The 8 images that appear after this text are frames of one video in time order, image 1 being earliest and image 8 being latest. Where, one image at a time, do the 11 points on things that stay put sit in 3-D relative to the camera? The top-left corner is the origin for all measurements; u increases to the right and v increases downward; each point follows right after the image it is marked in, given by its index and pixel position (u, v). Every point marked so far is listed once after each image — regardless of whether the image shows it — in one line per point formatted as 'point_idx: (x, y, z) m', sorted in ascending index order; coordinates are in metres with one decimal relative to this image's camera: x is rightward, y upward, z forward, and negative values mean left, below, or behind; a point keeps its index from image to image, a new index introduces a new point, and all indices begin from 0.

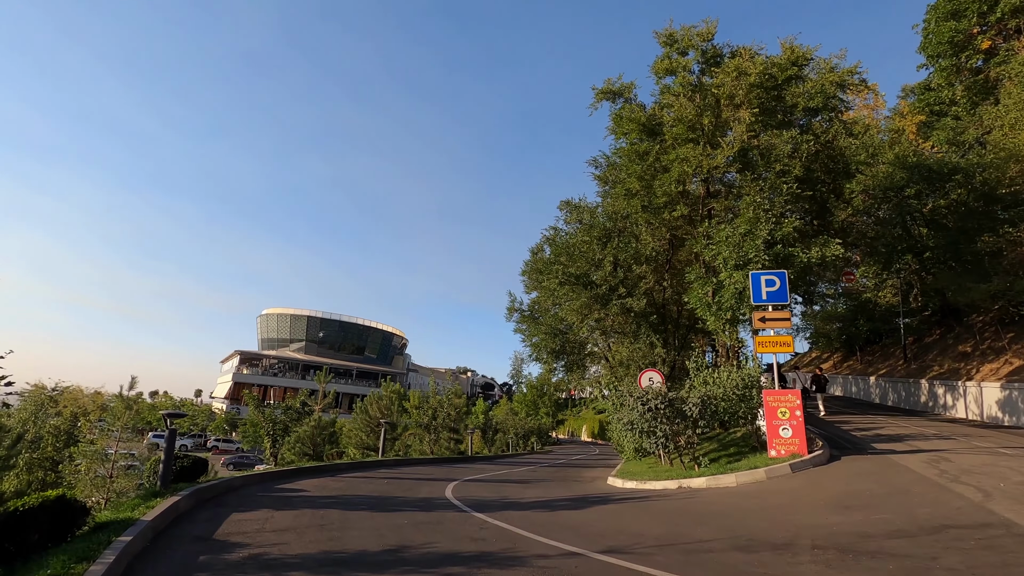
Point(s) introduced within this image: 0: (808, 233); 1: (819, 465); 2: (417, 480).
0: (+9.3, +1.7, +16.7) m
1: (+6.1, -3.5, +10.7) m
2: (-2.3, -4.7, +13.0) m
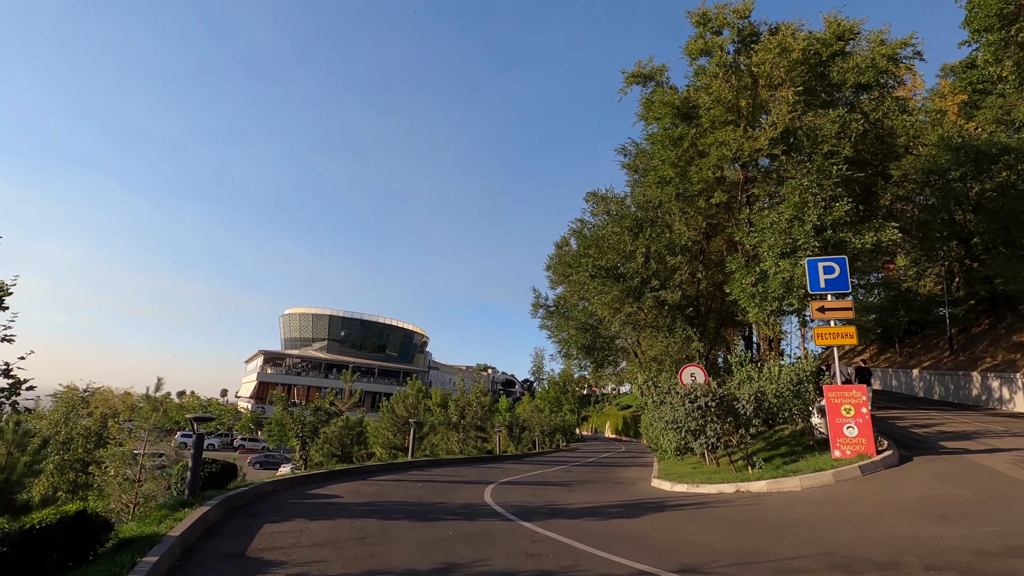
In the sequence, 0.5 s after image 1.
0: (+10.2, +2.1, +15.7) m
1: (+6.9, -3.3, +9.8) m
2: (-1.4, -4.5, +12.4) m
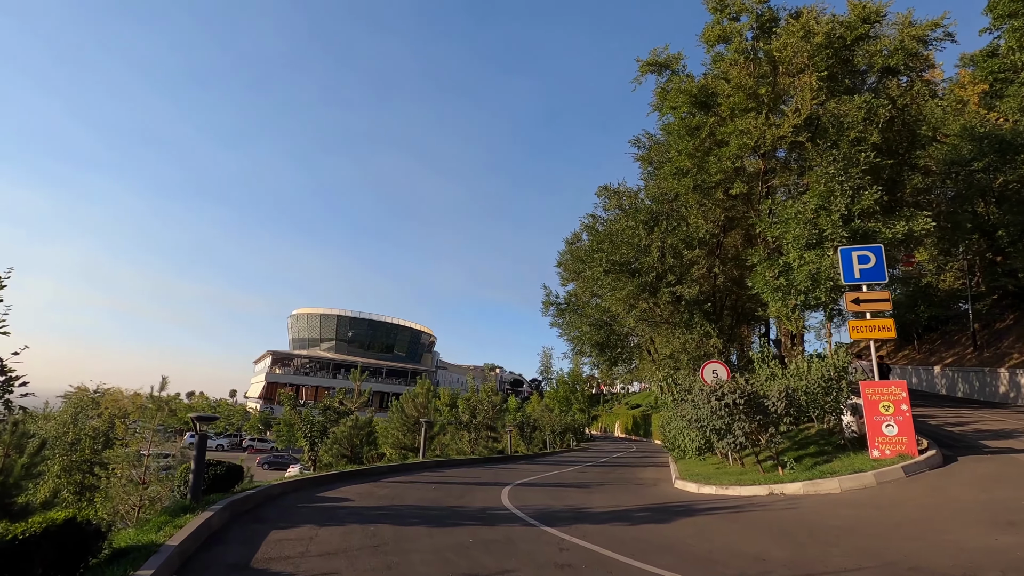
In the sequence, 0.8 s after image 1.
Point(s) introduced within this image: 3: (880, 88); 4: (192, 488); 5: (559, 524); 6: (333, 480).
0: (+10.6, +2.3, +15.1) m
1: (+7.3, -3.1, +9.2) m
2: (-1.0, -4.4, +12.0) m
3: (+10.9, +5.9, +15.9) m
4: (-4.3, -2.7, +7.2) m
5: (+0.7, -3.4, +7.6) m
6: (-3.8, -4.1, +11.4) m
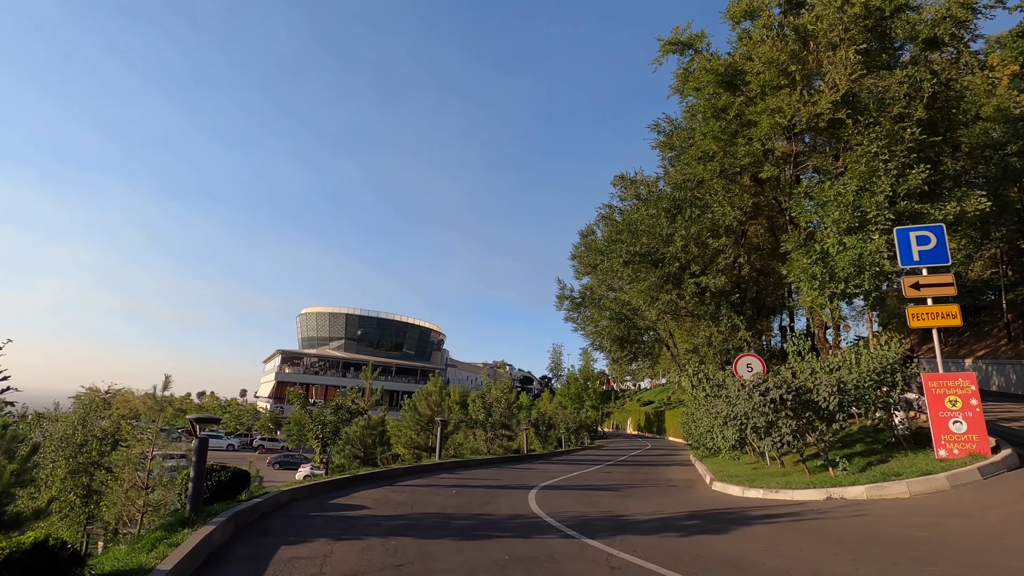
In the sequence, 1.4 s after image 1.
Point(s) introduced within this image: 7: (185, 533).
0: (+11.1, +2.6, +14.1) m
1: (+7.7, -2.8, +8.3) m
2: (-0.5, -4.2, +11.2) m
3: (+11.4, +6.3, +14.9) m
4: (-3.9, -2.5, +6.4) m
5: (+1.1, -3.1, +6.8) m
6: (-3.3, -3.9, +10.6) m
7: (-3.4, -2.6, +5.6) m
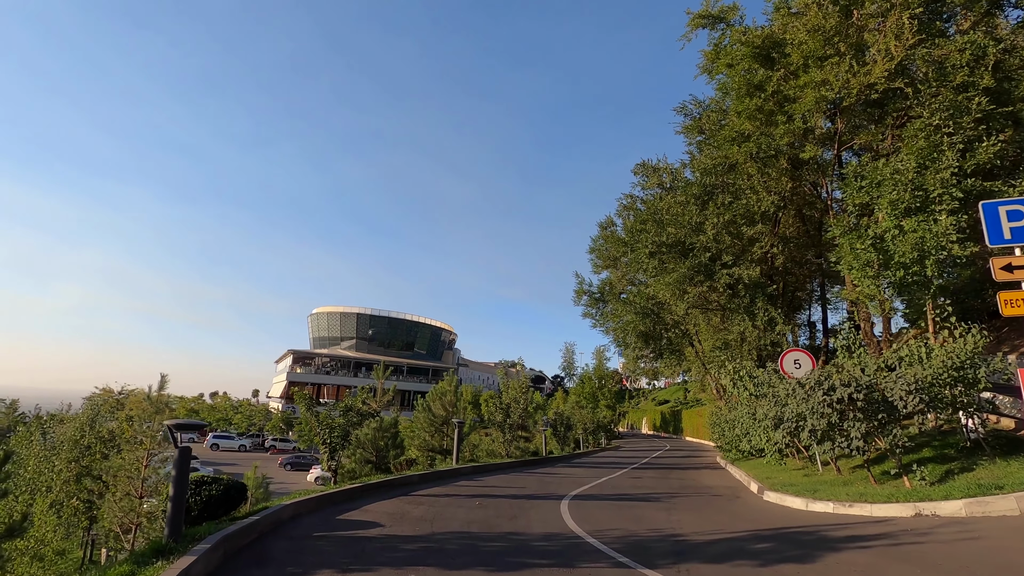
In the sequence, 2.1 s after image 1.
0: (+11.6, +2.9, +12.8) m
1: (+8.2, -2.5, +7.1) m
2: (0.0, -3.9, +10.1) m
3: (+11.9, +6.6, +13.5) m
4: (-3.4, -2.4, +5.4) m
5: (+1.6, -2.9, +5.7) m
6: (-2.8, -3.7, +9.6) m
7: (-3.0, -2.4, +4.6) m
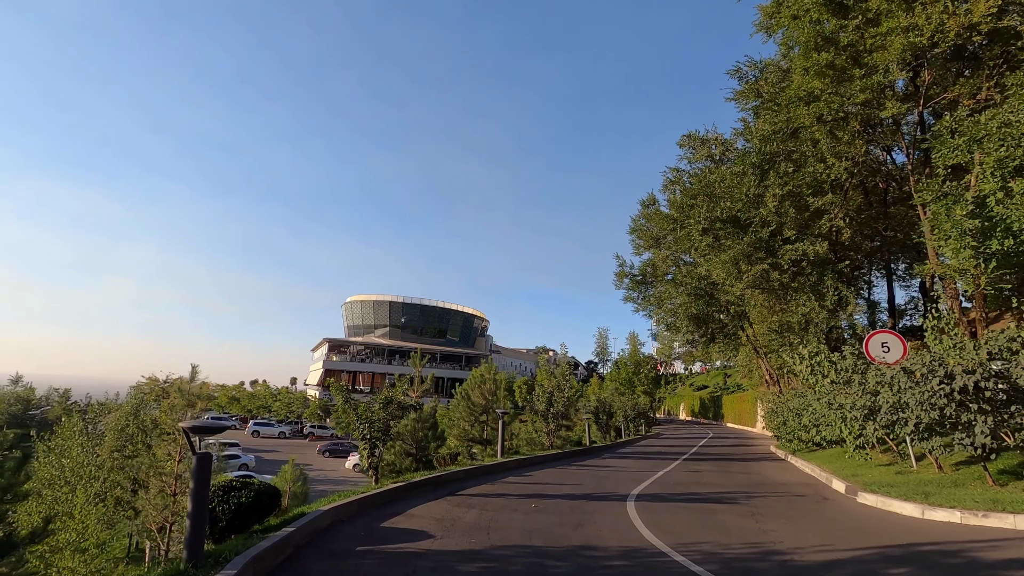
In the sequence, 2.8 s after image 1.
0: (+12.6, +3.6, +11.0) m
1: (+9.0, -2.1, +5.6) m
2: (+1.0, -3.6, +9.1) m
3: (+12.8, +7.2, +11.6) m
4: (-2.7, -2.2, +4.6) m
5: (+2.3, -2.6, +4.6) m
6: (-1.8, -3.4, +8.7) m
7: (-2.4, -2.2, +3.7) m
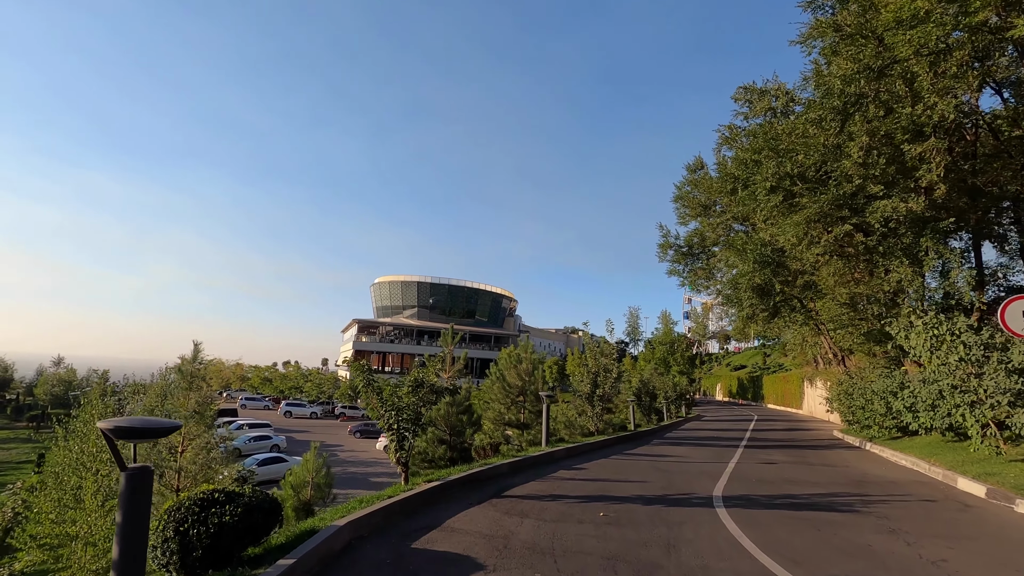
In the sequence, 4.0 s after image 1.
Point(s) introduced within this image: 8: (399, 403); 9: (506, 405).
0: (+13.4, +4.3, +8.4) m
1: (+9.6, -1.5, +3.4) m
2: (+1.8, -2.9, +7.4) m
3: (+13.6, +8.0, +8.9) m
4: (-2.2, -1.7, +3.0) m
5: (+2.9, -2.2, +2.8) m
6: (-1.0, -2.8, +7.2) m
7: (-1.8, -1.8, +2.2) m
8: (-1.9, -1.9, +8.9) m
9: (-0.2, -4.1, +19.0) m
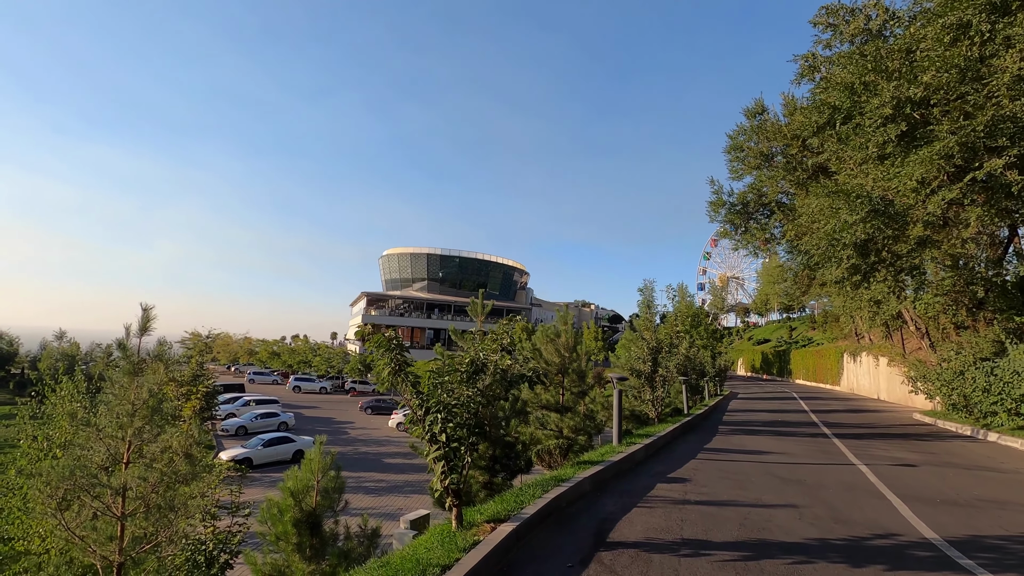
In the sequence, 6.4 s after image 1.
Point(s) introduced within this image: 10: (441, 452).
0: (+14.4, +5.0, +5.1) m
1: (+10.5, -1.1, +0.4) m
2: (+2.9, -2.3, +4.5) m
3: (+14.7, +8.8, +5.4) m
4: (-1.2, -1.3, +0.2) m
5: (+3.8, -1.7, -0.1) m
6: (0.0, -2.2, +4.4) m
7: (-0.9, -1.4, -0.7) m
8: (-0.8, -1.2, +6.1) m
9: (+1.0, -2.9, +16.2) m
10: (-0.9, -1.8, +6.3) m
